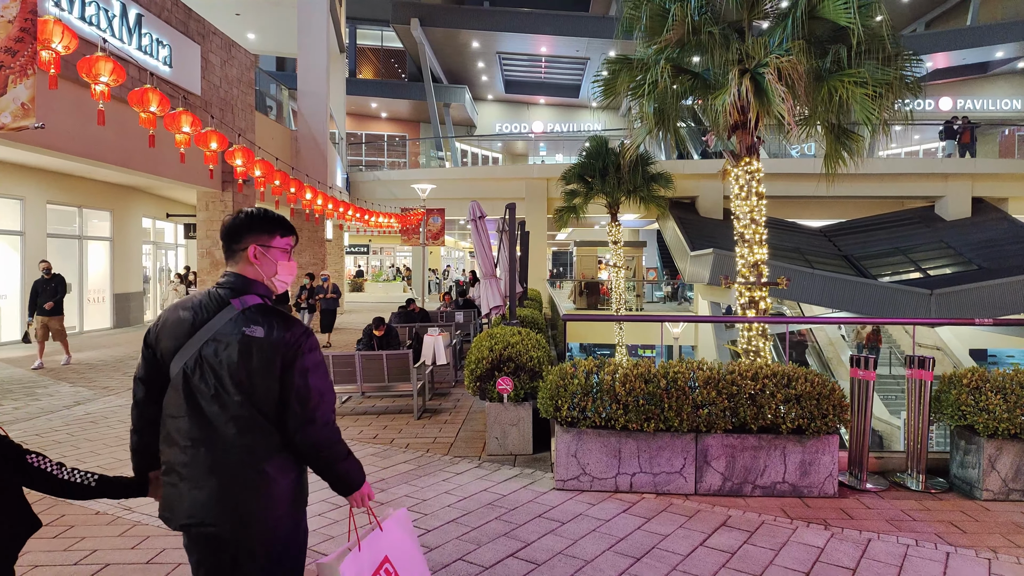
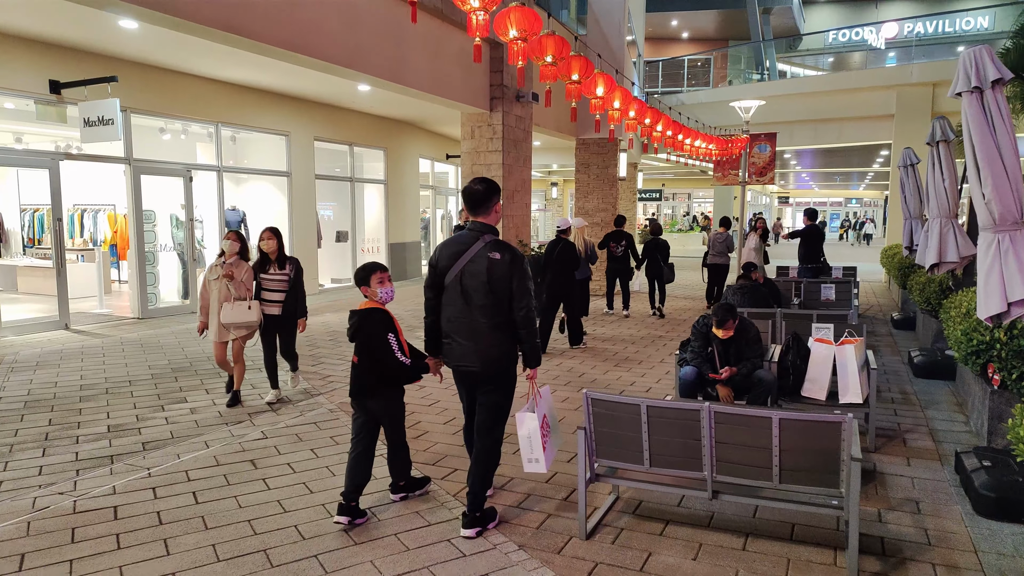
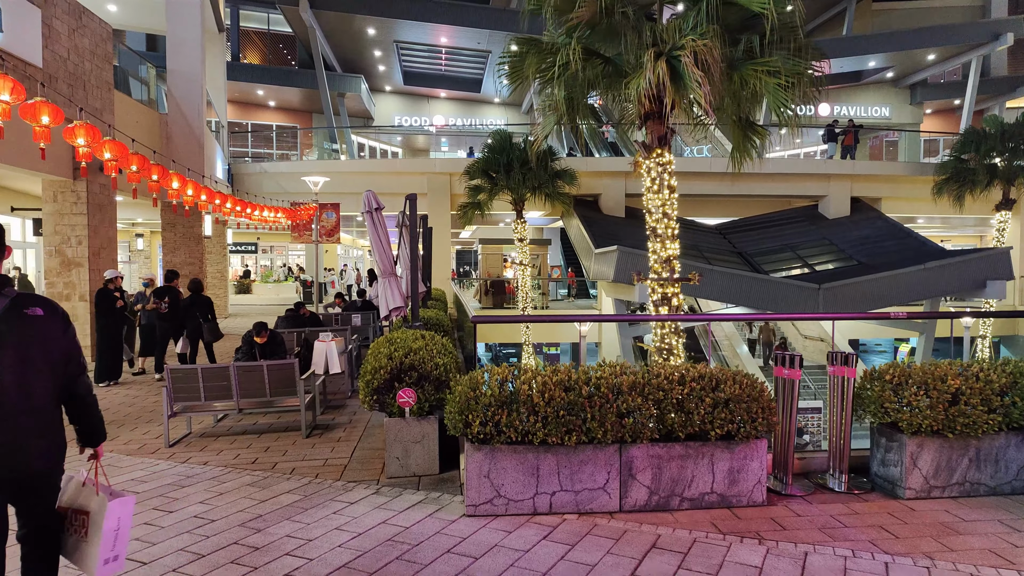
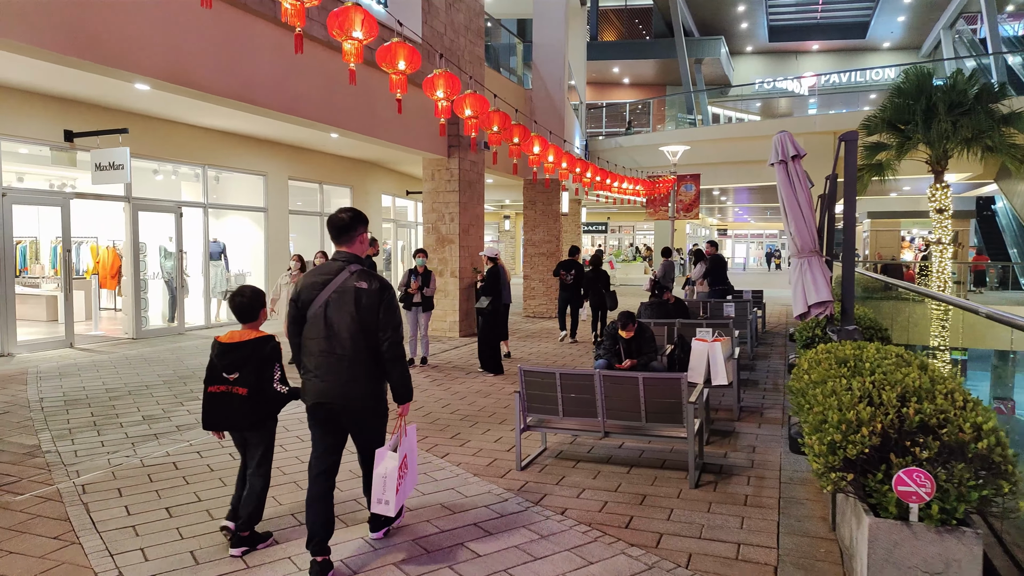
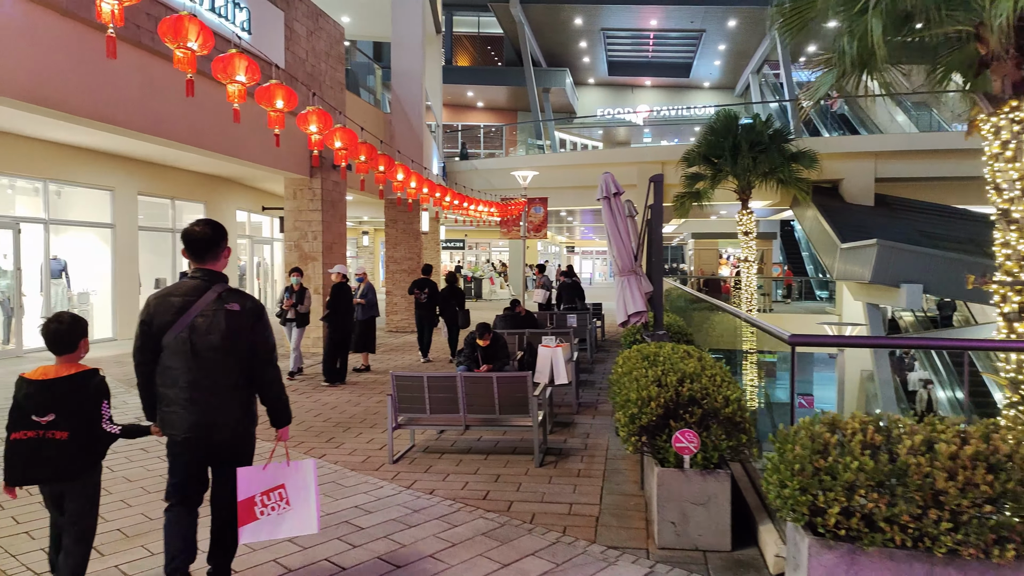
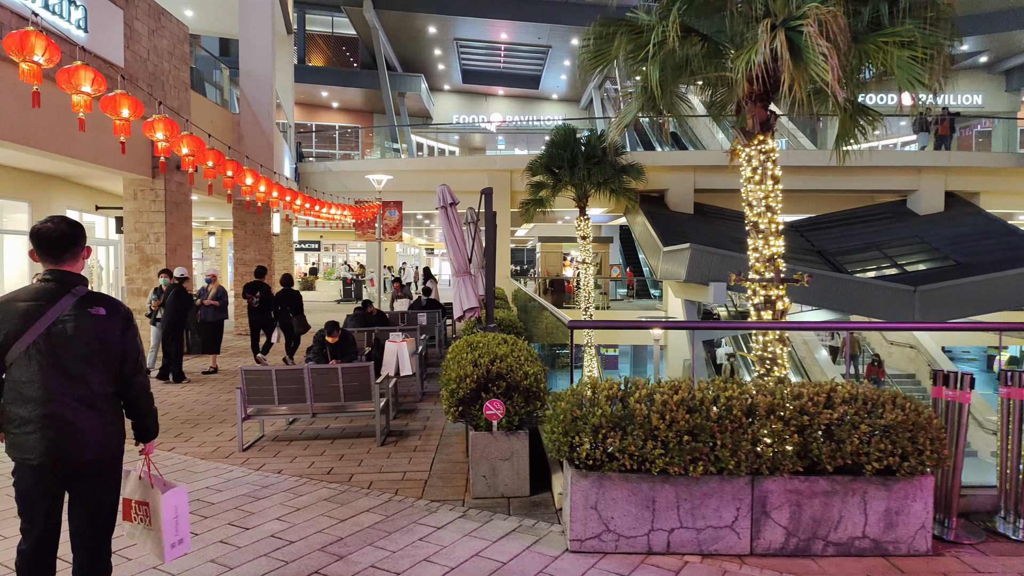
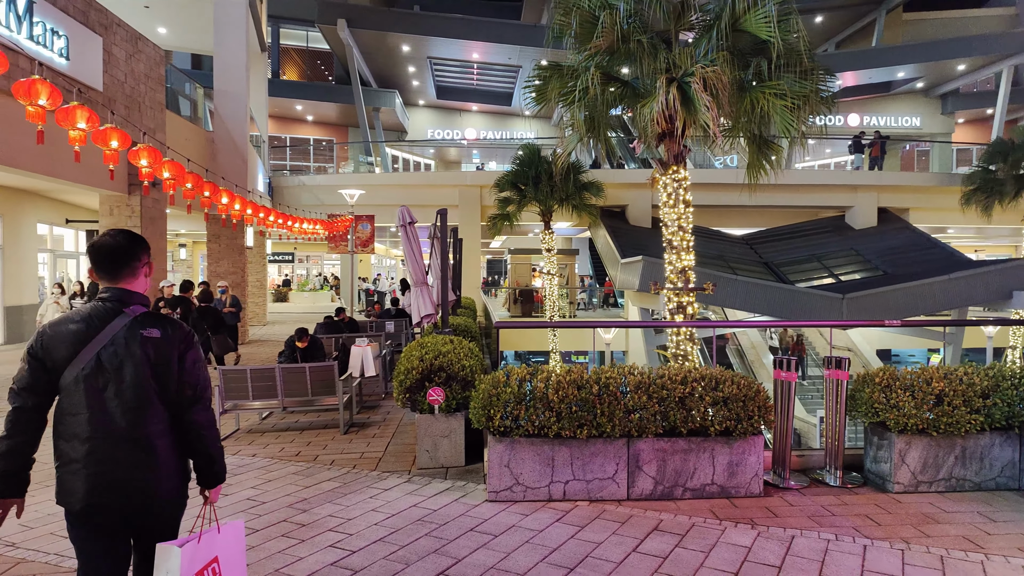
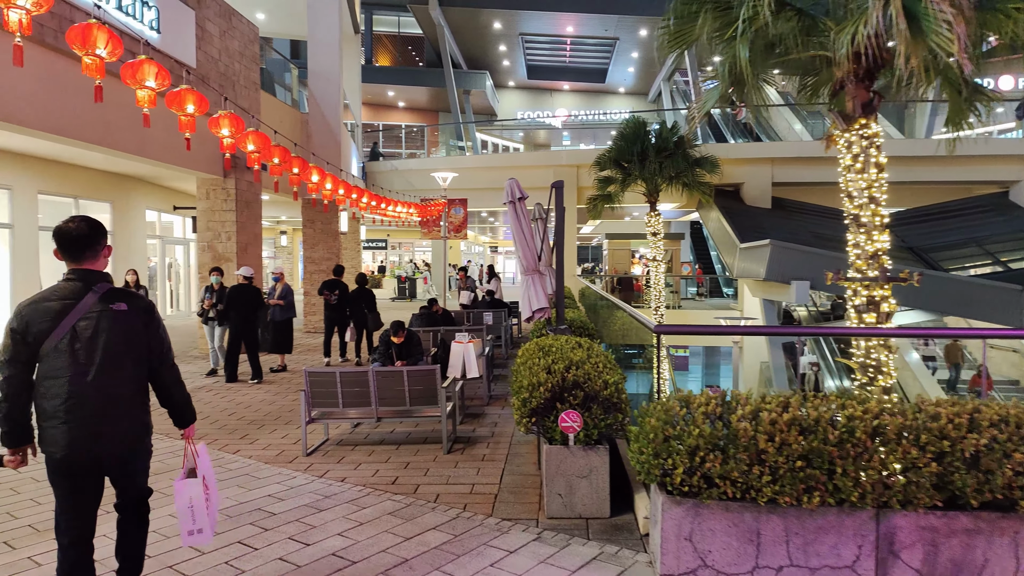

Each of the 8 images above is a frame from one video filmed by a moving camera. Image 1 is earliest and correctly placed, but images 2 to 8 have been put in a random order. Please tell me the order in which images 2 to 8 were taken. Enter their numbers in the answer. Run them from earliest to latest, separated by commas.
7, 3, 6, 8, 5, 4, 2
